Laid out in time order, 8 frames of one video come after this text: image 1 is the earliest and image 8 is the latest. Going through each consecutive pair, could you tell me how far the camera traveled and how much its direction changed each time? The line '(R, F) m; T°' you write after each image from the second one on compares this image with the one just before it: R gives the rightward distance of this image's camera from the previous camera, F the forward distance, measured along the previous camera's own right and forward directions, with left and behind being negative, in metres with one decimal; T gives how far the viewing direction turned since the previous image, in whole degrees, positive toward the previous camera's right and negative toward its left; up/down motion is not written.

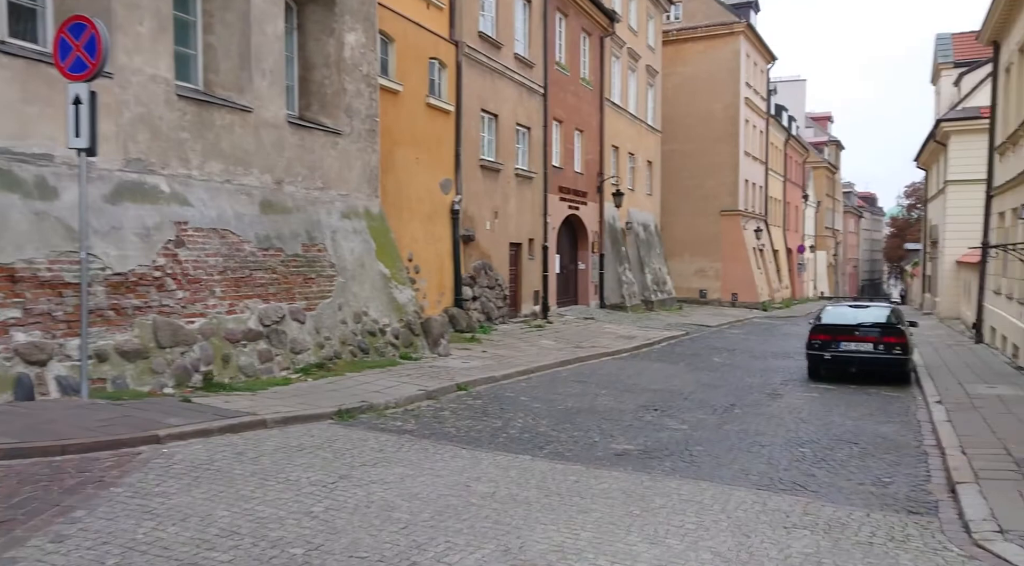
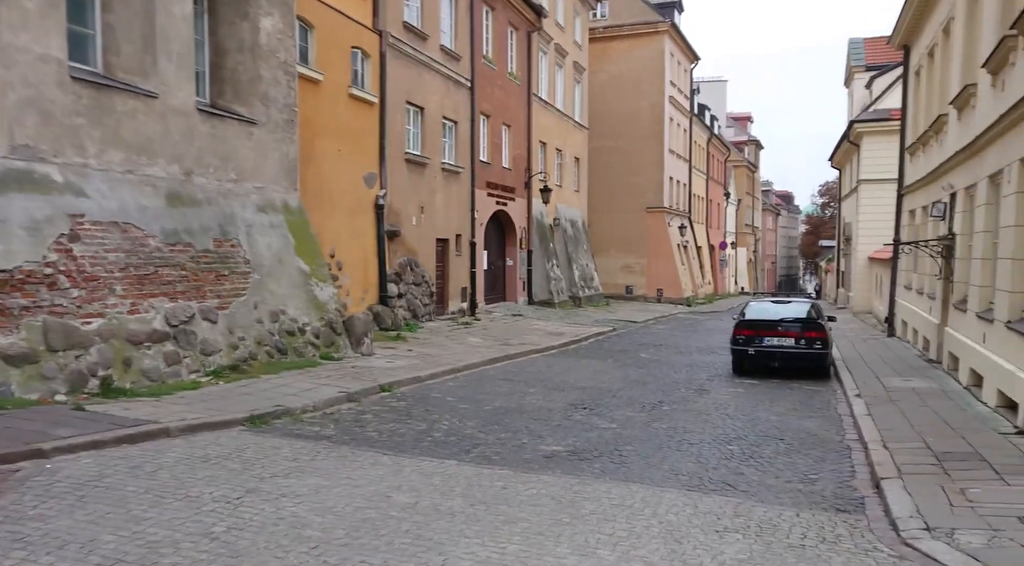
(0.0, +0.3) m; +5°
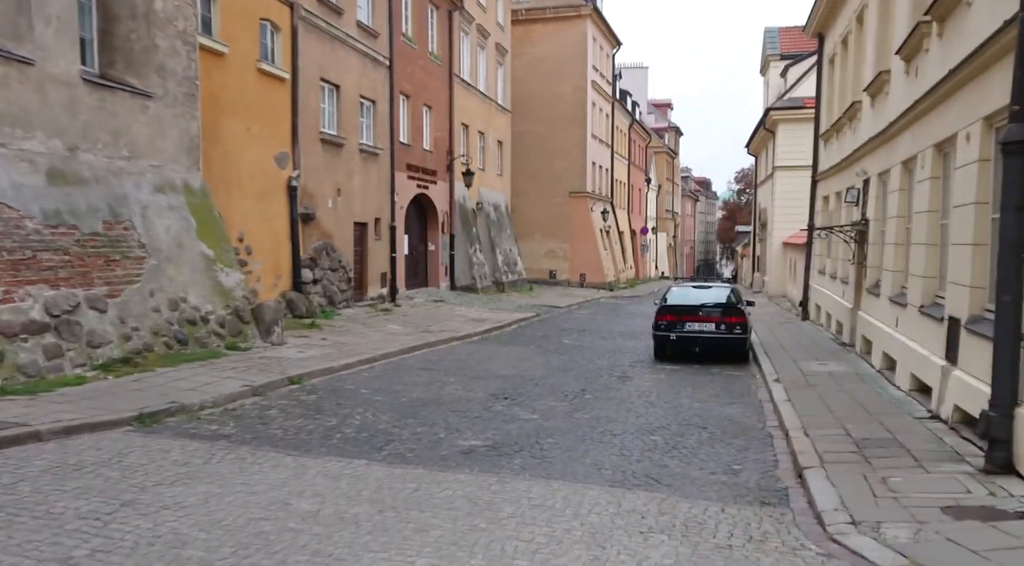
(+0.1, +0.4) m; +6°
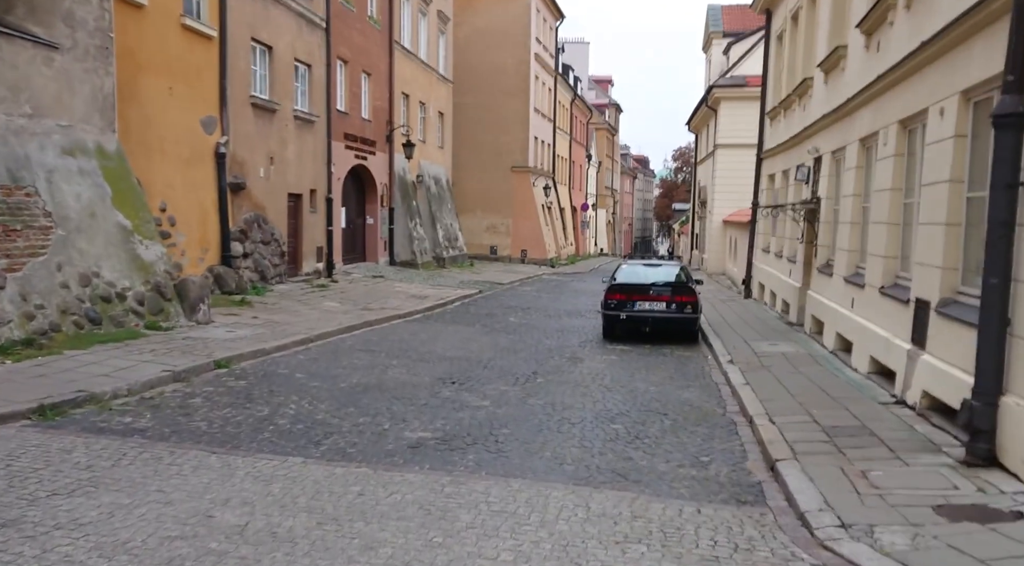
(-0.1, +0.6) m; +5°
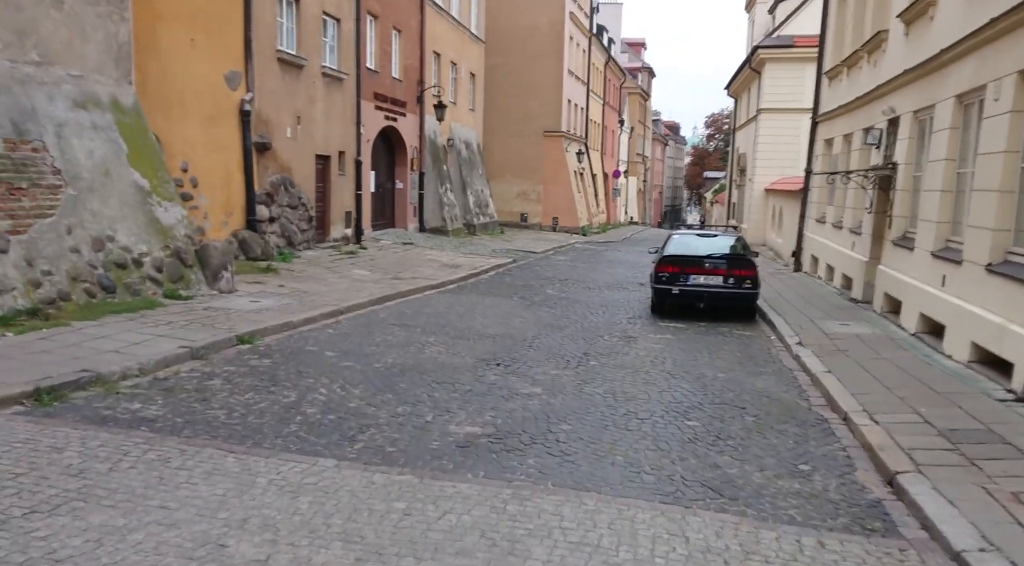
(-0.3, +1.0) m; -2°
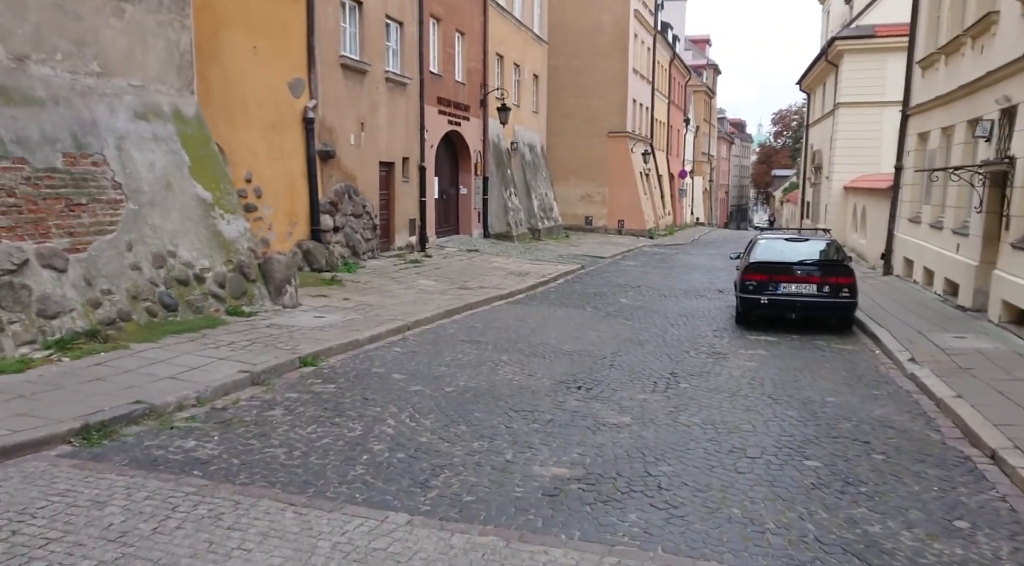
(-0.2, +0.7) m; -5°
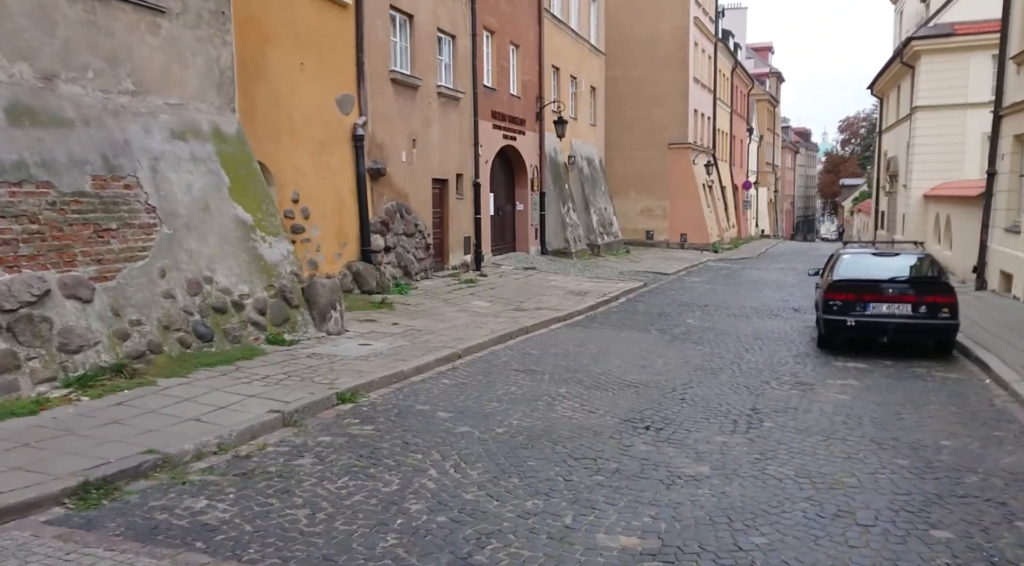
(0.0, +0.8) m; -4°
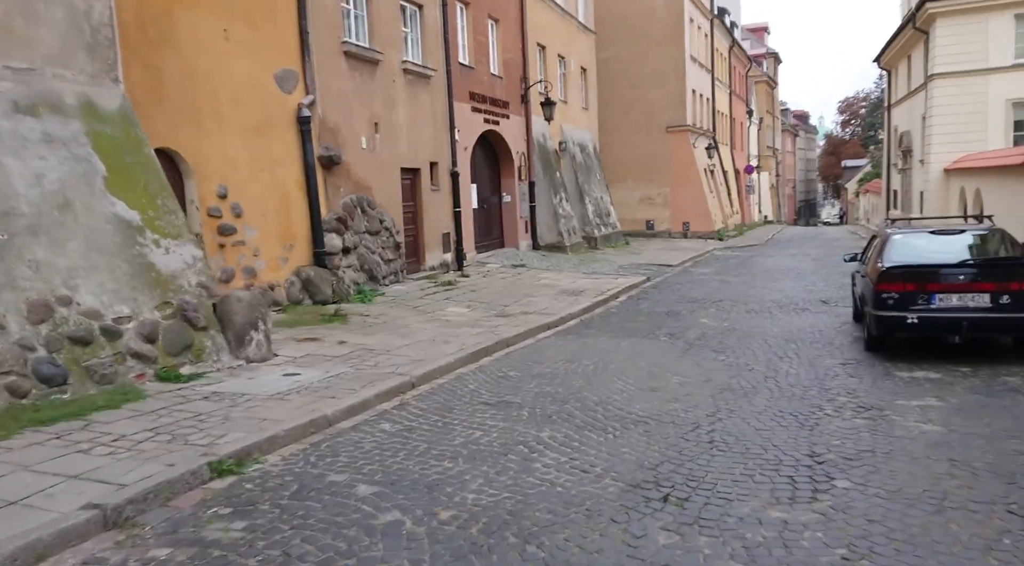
(+0.3, +2.2) m; 0°
